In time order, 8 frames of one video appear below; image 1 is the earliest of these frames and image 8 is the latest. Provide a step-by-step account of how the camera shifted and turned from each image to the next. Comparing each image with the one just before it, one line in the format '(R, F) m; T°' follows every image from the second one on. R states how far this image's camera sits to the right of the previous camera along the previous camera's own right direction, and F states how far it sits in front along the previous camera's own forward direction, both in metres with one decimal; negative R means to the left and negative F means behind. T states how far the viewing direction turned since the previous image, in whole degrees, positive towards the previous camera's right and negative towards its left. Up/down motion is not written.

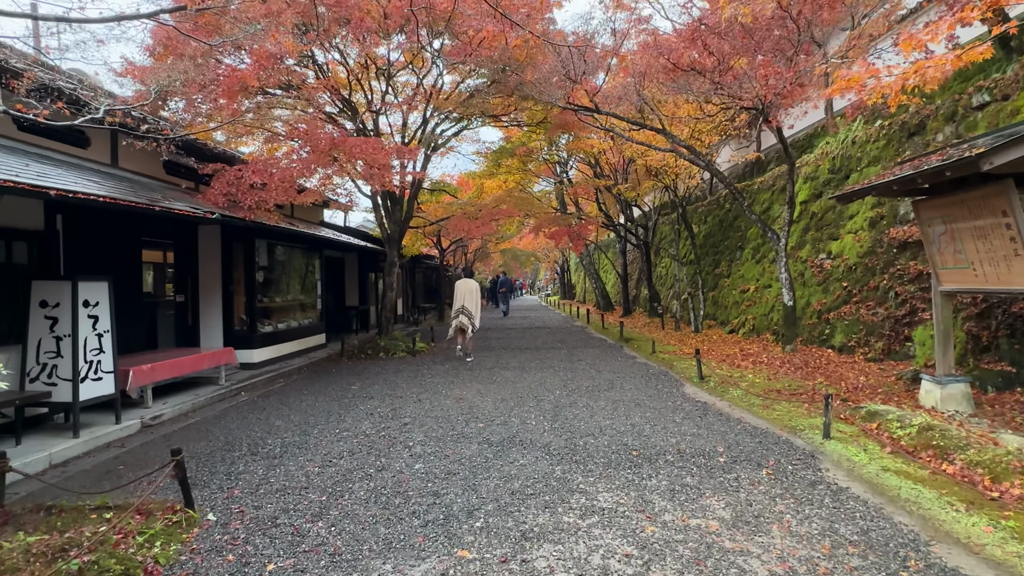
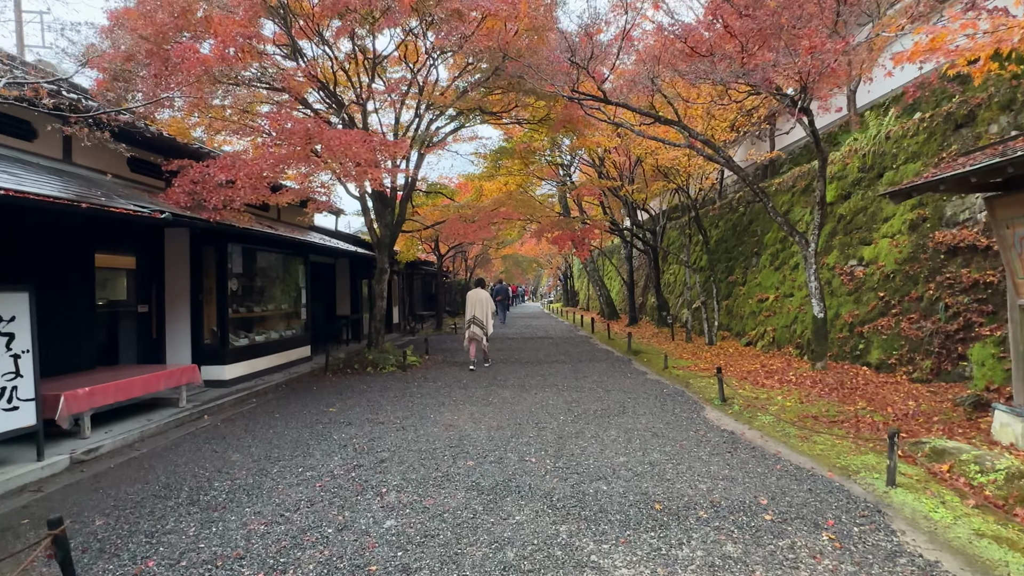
(+0.1, +0.9) m; 0°
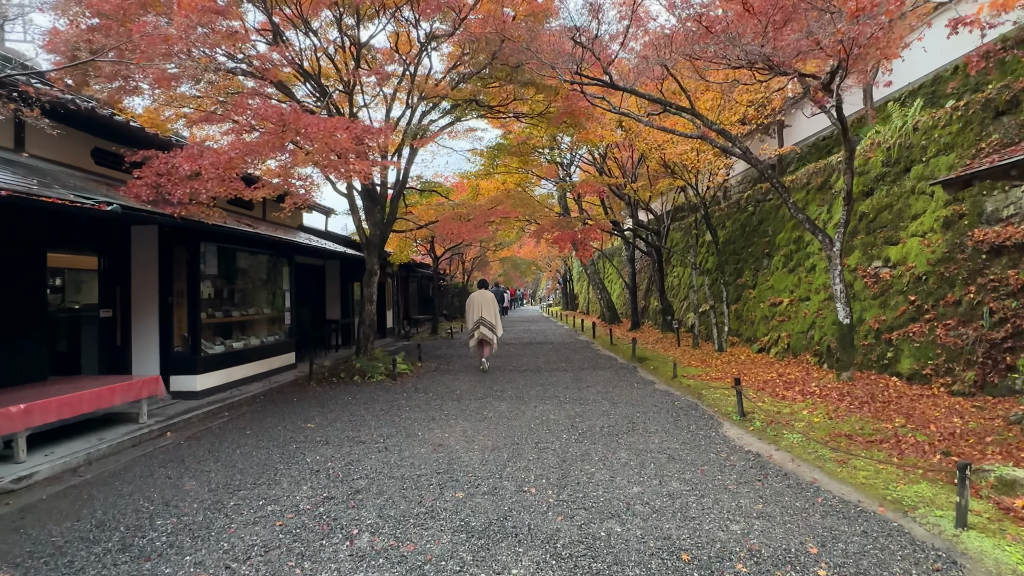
(0.0, +0.7) m; 0°
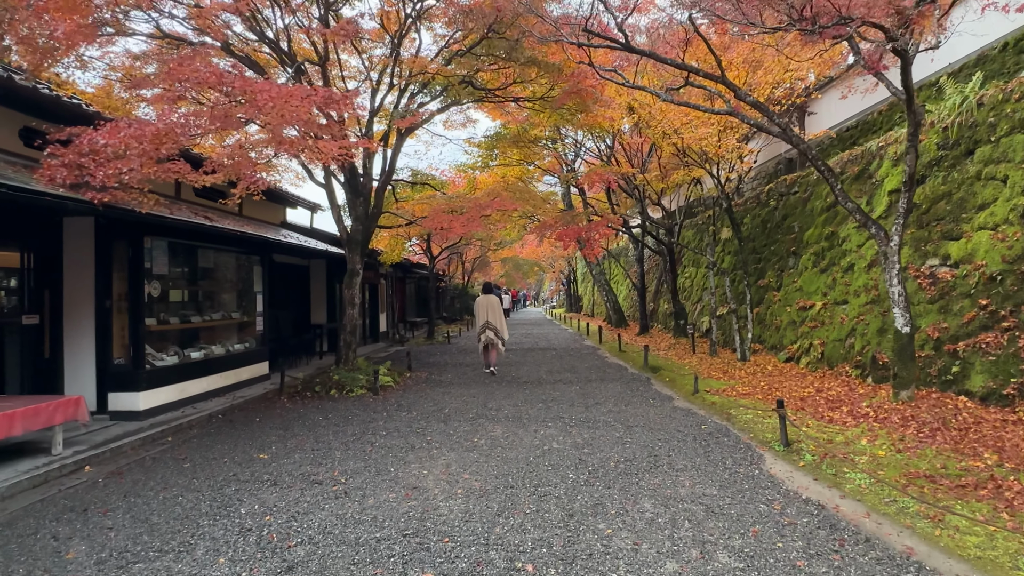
(+0.1, +1.1) m; 0°
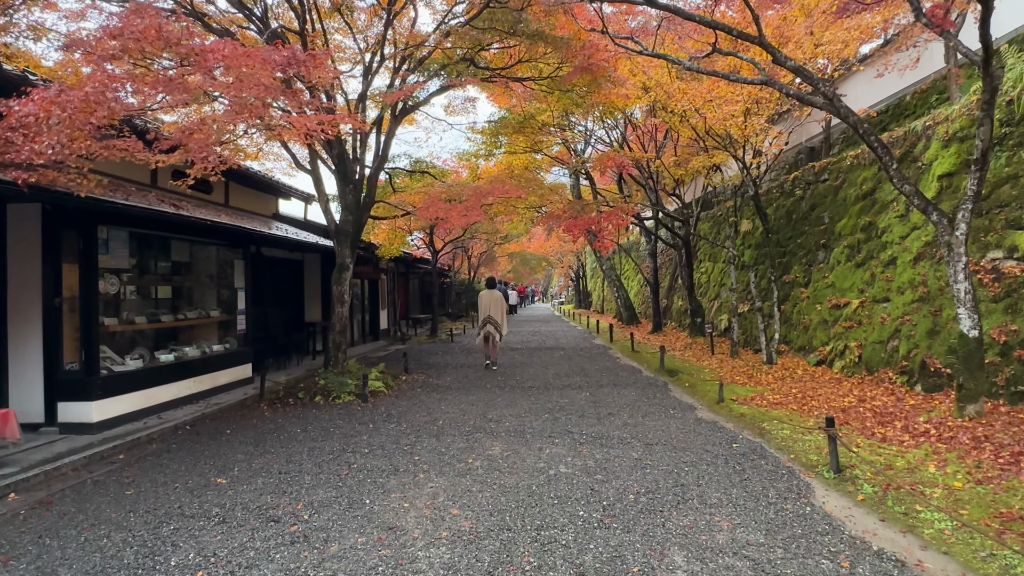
(+0.1, +0.8) m; -1°
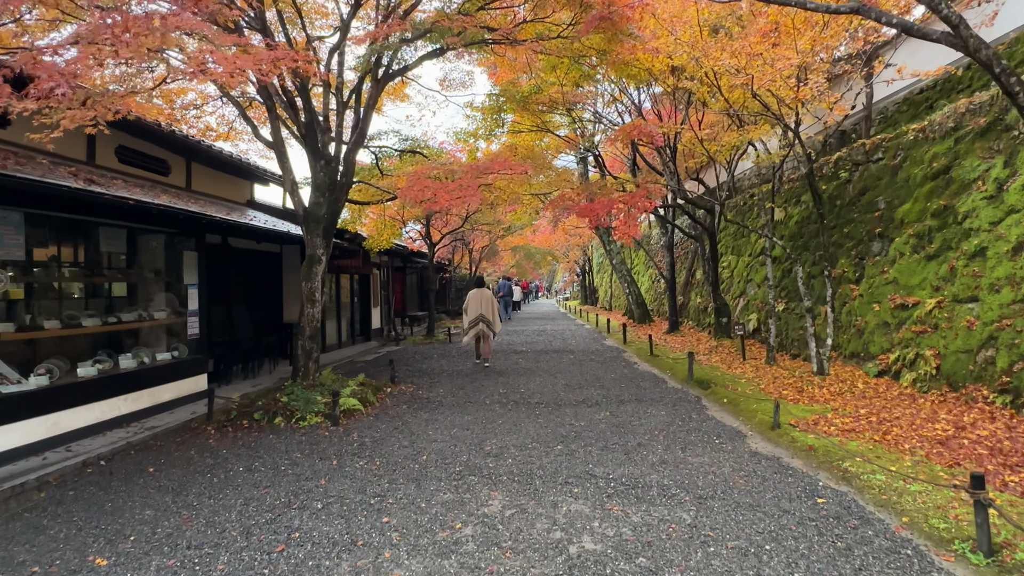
(0.0, +1.4) m; 0°
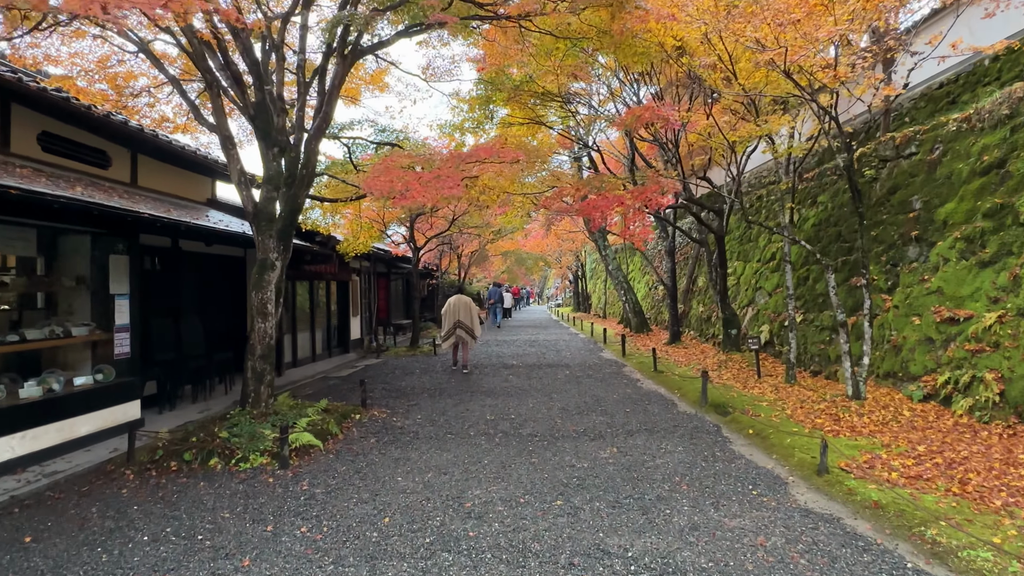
(0.0, +1.1) m; +1°
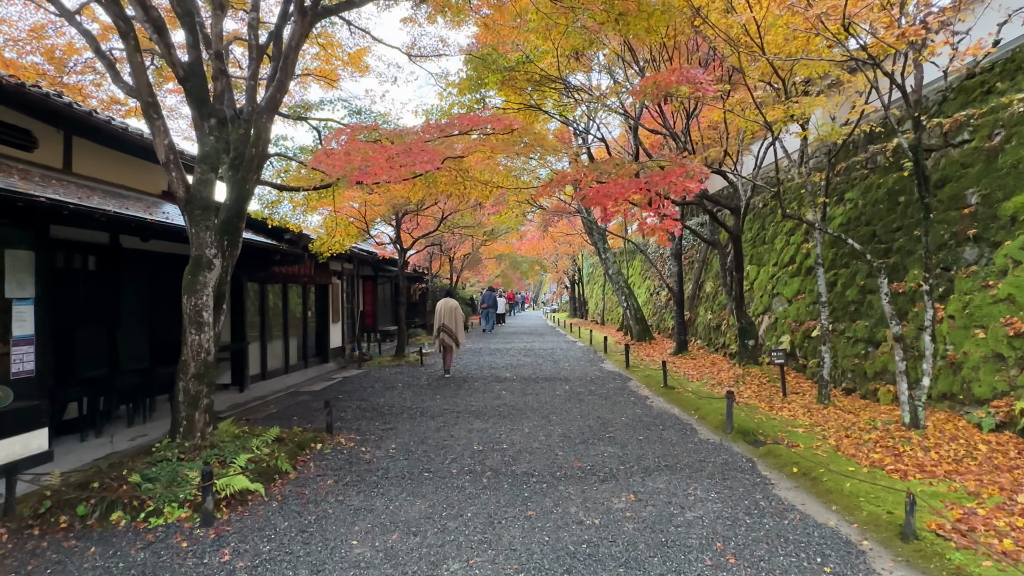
(0.0, +1.1) m; +1°
